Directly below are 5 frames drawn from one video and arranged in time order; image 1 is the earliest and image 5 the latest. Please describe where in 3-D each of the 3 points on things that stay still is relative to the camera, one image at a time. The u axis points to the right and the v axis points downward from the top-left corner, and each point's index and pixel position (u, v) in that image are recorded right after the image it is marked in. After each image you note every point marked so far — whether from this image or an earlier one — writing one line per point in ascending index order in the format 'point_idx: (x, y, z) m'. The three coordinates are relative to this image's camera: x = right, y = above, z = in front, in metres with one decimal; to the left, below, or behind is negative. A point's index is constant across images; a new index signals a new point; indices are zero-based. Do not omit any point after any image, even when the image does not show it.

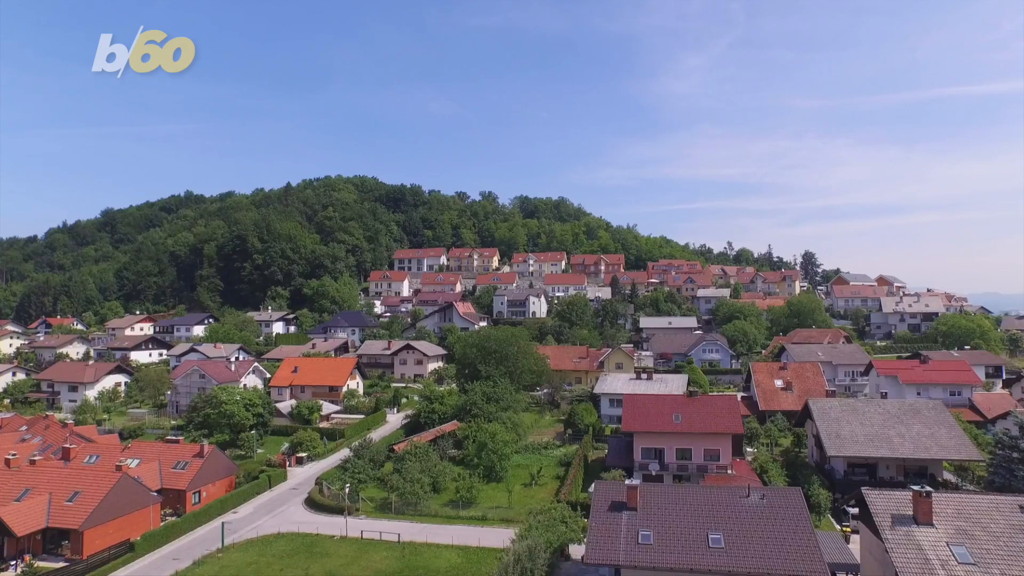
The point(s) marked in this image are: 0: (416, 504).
0: (-2.5, -5.6, +19.7) m
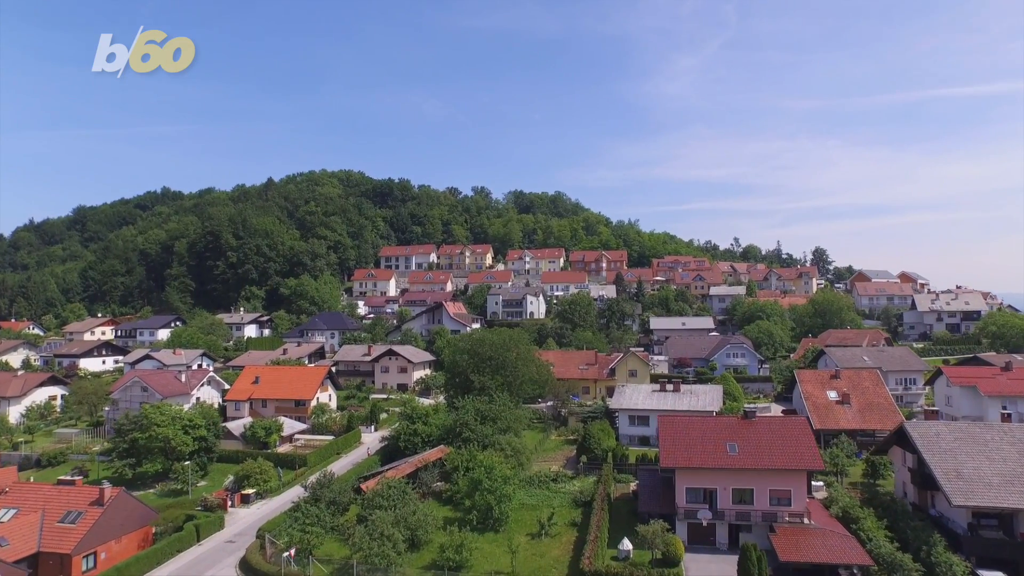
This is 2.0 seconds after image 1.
0: (-2.4, -5.4, +14.6) m
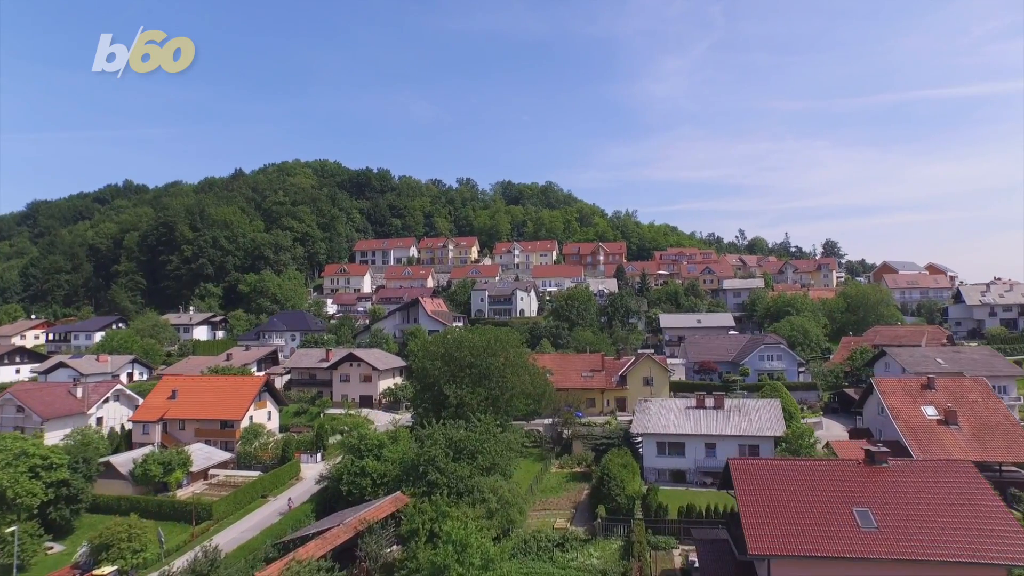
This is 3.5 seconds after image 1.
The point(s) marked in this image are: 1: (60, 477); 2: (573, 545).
0: (-2.5, -4.9, +8.0) m
1: (-9.4, -3.9, +15.9) m
2: (+1.1, -4.6, +13.8) m
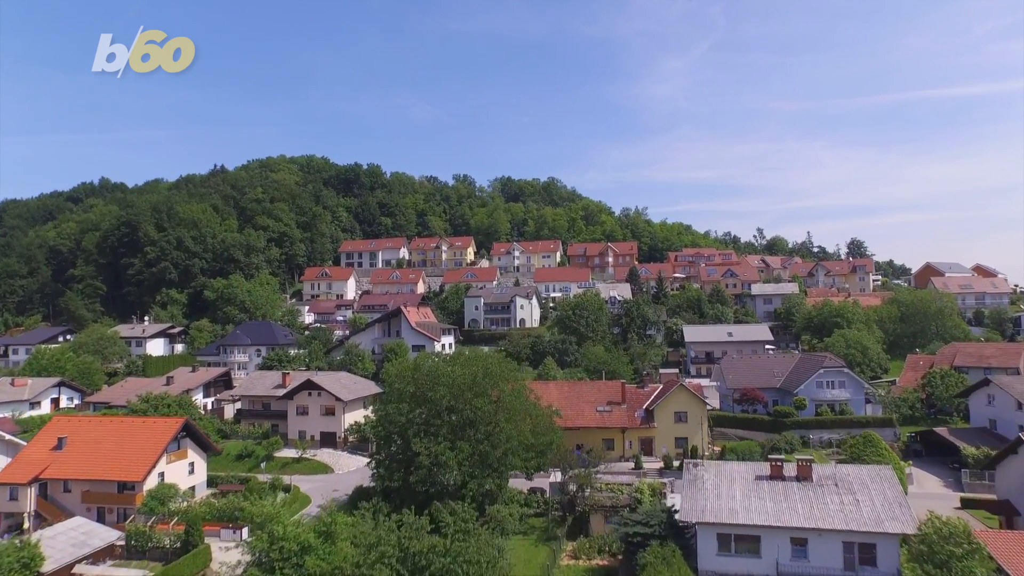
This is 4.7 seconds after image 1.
0: (-2.7, -5.2, +2.1) m
1: (-9.5, -4.2, +10.0) m
2: (+1.0, -4.9, +7.9) m
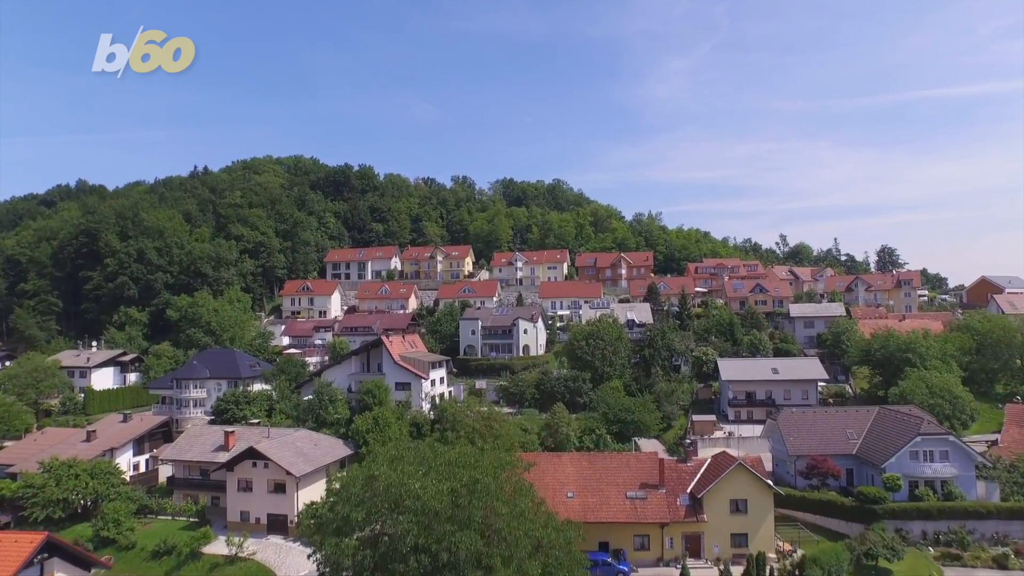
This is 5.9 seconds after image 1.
0: (-2.7, -6.2, -3.5) m
1: (-9.5, -5.3, +4.5) m
2: (+1.0, -5.9, +2.3) m
